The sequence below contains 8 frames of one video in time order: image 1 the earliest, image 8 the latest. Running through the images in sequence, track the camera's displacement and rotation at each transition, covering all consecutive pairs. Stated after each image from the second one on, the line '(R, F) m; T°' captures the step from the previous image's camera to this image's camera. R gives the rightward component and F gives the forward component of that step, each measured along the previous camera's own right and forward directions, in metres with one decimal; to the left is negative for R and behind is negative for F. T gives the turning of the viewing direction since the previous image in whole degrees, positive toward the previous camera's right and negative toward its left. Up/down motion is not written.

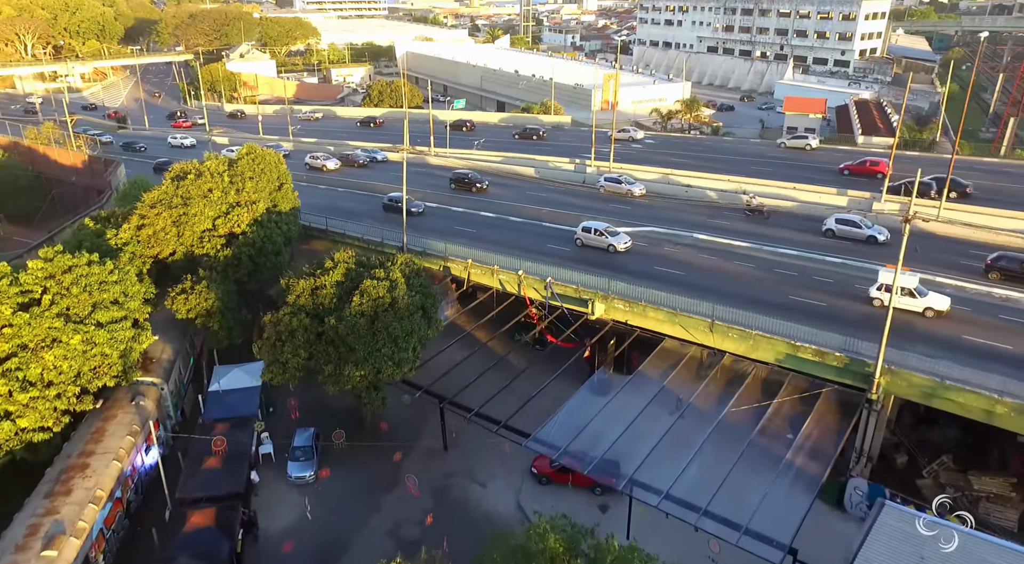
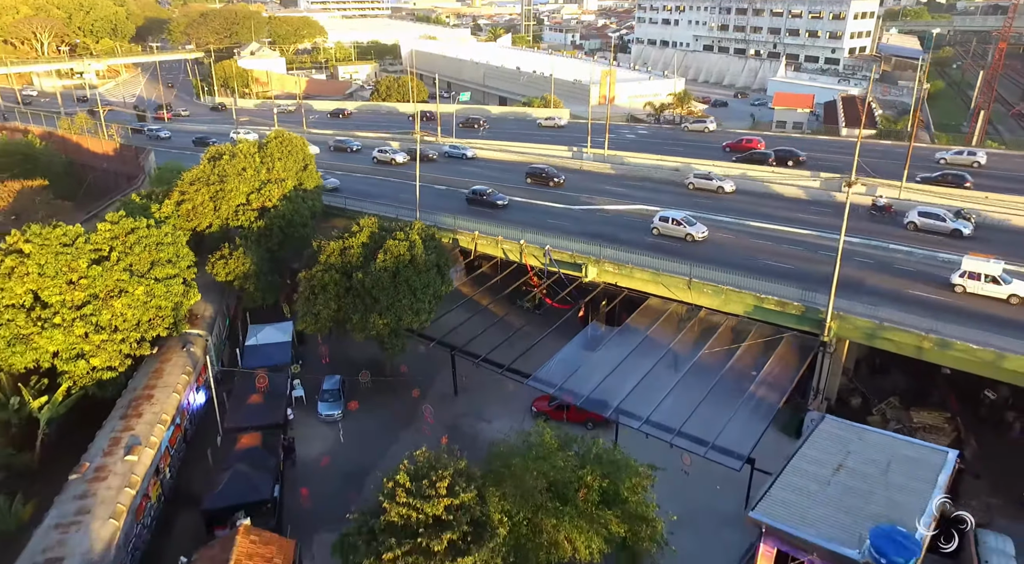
(-0.1, -4.0) m; 0°
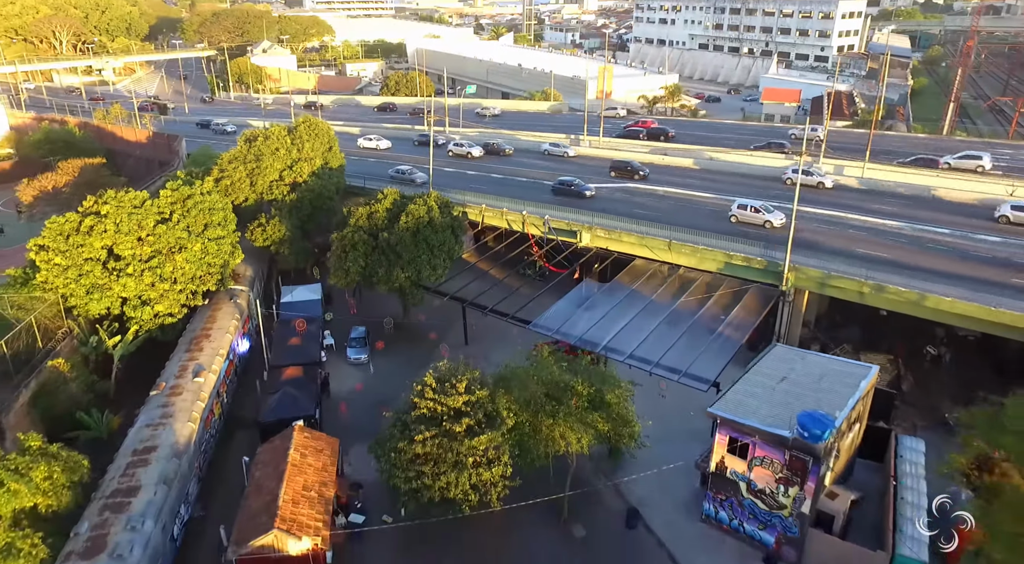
(-0.1, -4.8) m; 0°
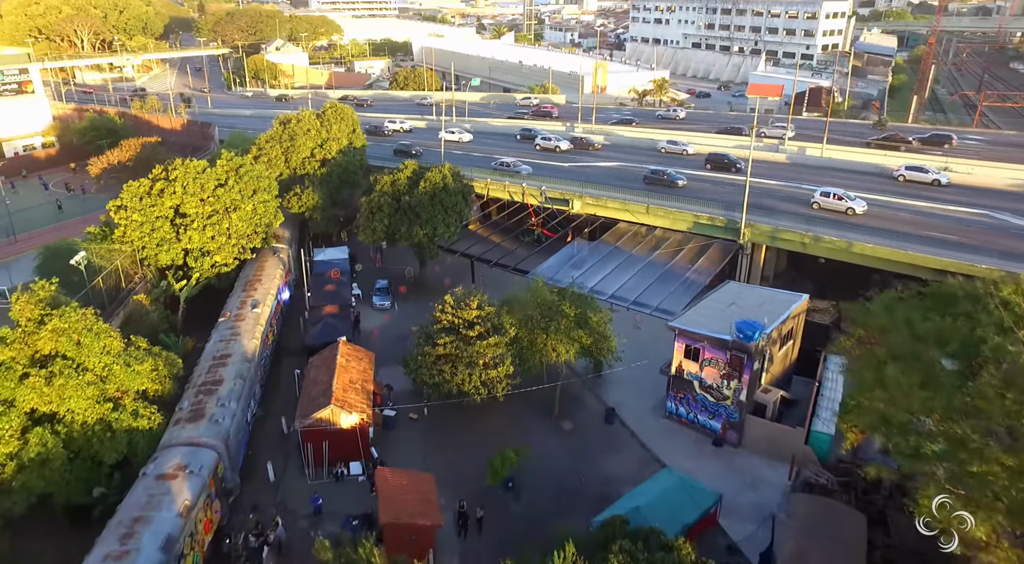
(-0.1, -6.4) m; 0°
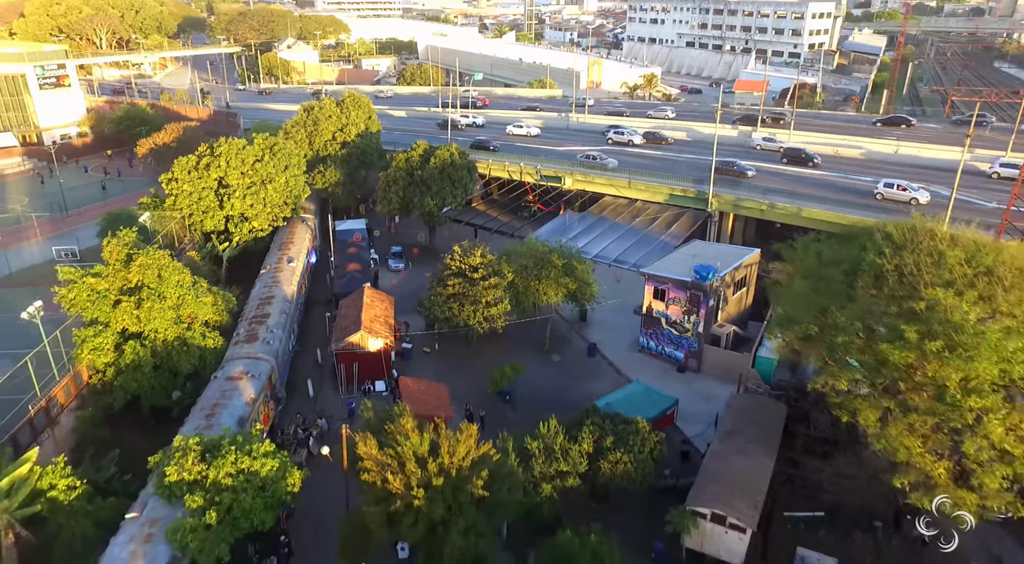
(+0.2, -6.0) m; 0°
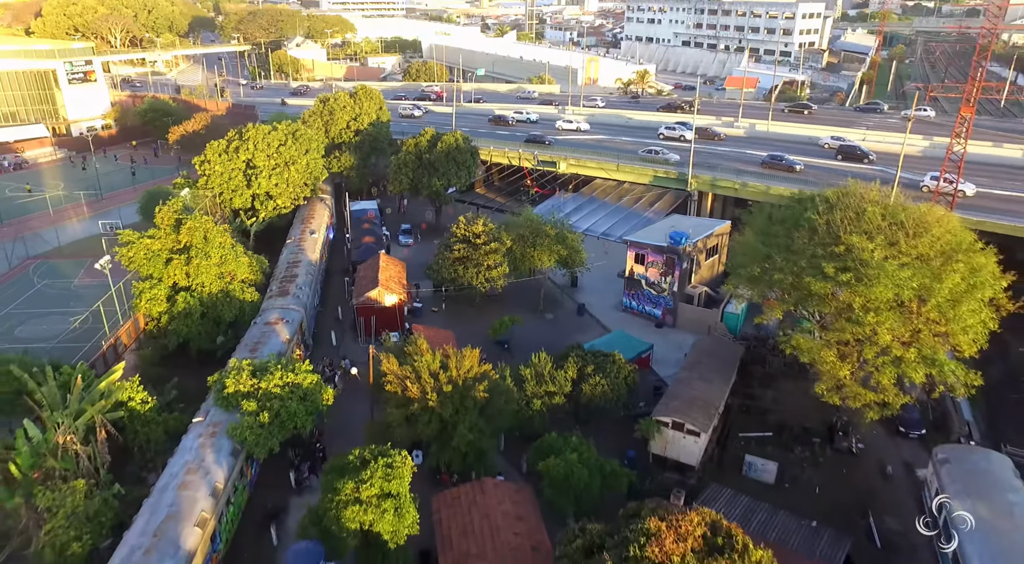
(+0.2, -4.9) m; 0°
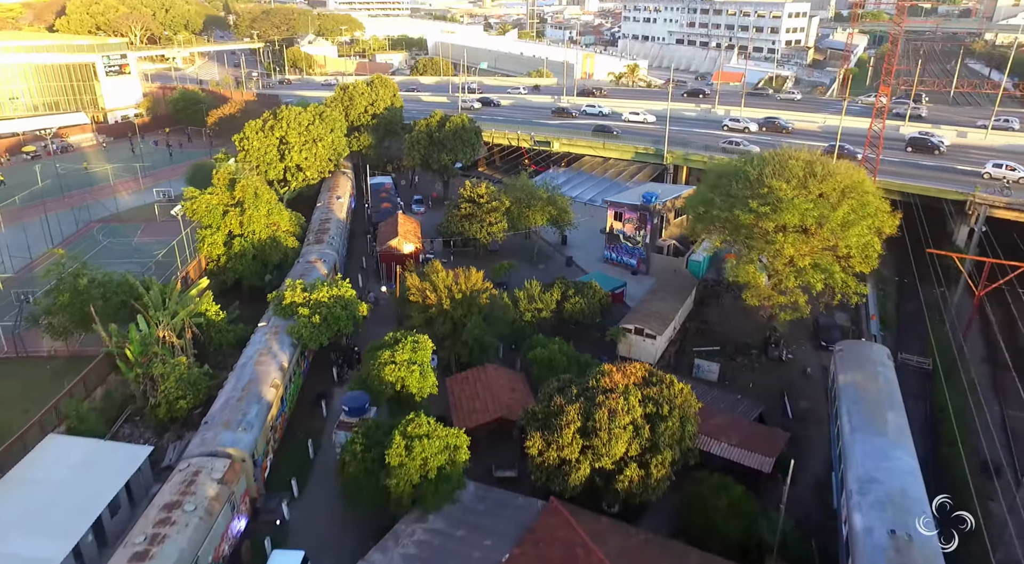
(+0.3, -7.4) m; 0°
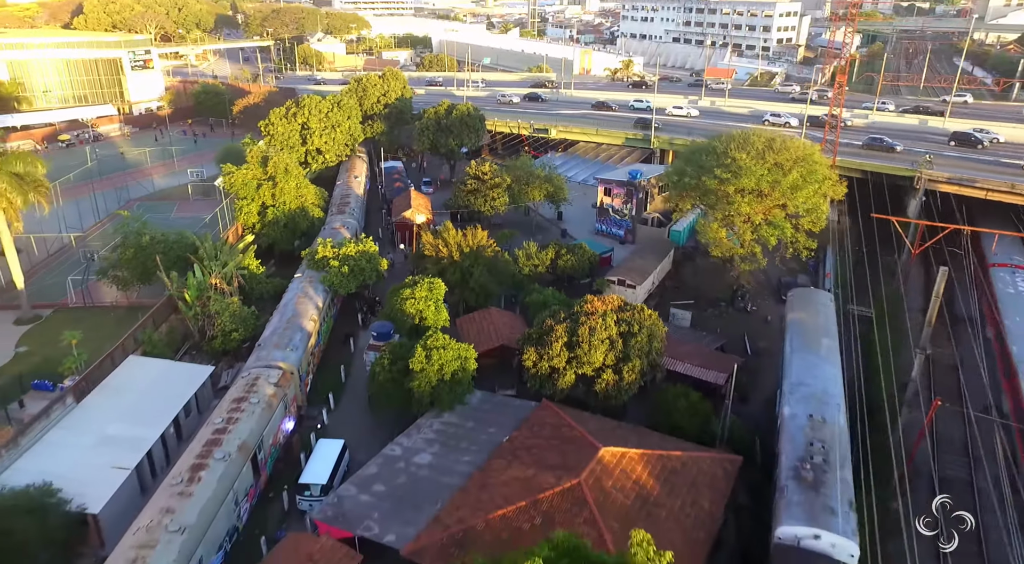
(+0.1, -5.7) m; 0°
